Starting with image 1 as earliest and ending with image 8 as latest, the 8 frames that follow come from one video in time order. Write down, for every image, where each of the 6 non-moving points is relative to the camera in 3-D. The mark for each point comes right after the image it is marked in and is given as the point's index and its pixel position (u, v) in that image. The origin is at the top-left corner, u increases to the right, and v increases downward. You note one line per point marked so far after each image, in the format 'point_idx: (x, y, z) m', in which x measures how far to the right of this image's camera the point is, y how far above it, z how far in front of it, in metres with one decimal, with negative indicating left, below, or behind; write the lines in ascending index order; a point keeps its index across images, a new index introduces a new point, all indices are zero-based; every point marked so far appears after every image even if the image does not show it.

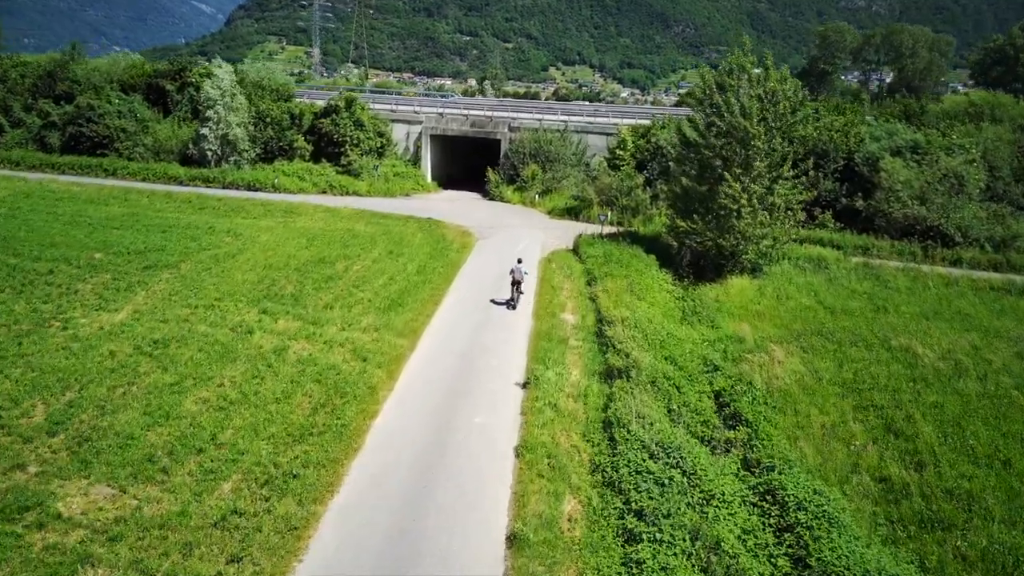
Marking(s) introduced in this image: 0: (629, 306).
0: (+2.9, -0.4, +19.9) m
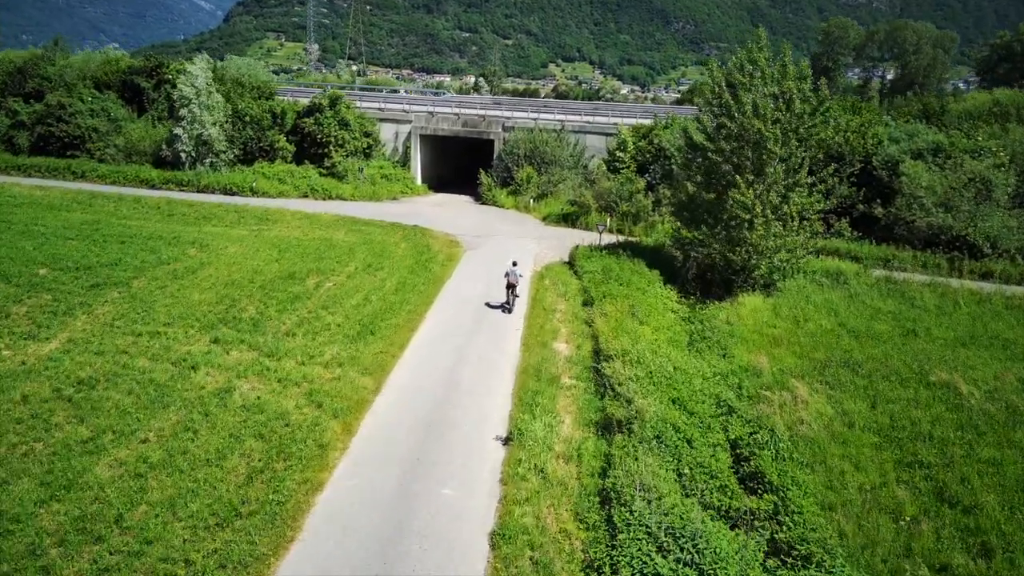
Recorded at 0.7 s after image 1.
0: (+2.6, -1.0, +17.6) m
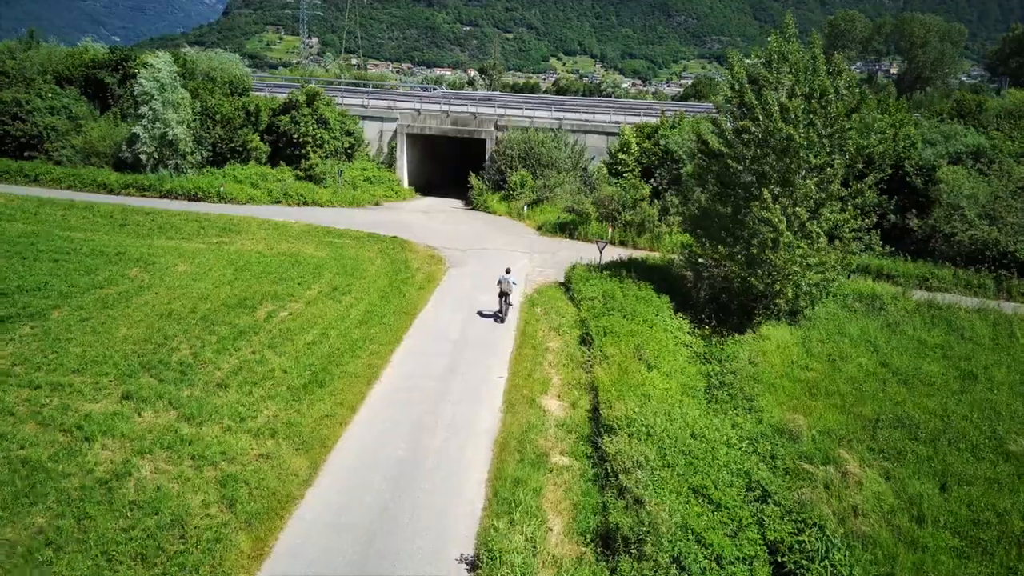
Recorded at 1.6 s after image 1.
0: (+2.2, -1.7, +14.4) m
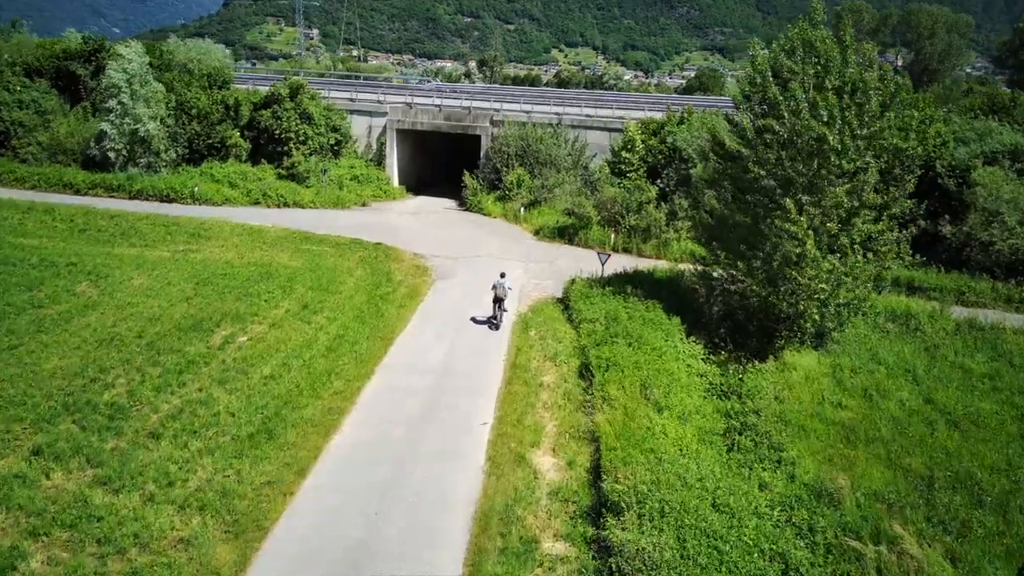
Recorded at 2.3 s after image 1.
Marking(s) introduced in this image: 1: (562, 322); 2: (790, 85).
0: (+2.0, -2.2, +12.1) m
1: (+1.1, -0.8, +18.1) m
2: (+5.9, +4.3, +17.4) m
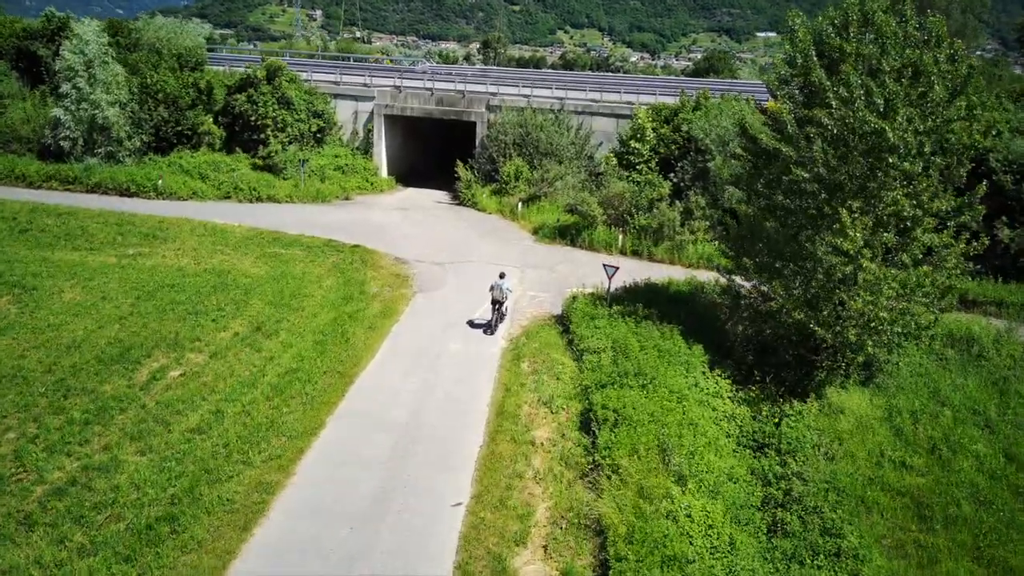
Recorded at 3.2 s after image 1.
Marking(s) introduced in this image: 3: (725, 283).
0: (+1.8, -2.7, +9.2) m
1: (+0.9, -1.2, +15.2) m
2: (+5.7, +3.9, +14.4) m
3: (+4.4, +0.1, +16.9) m
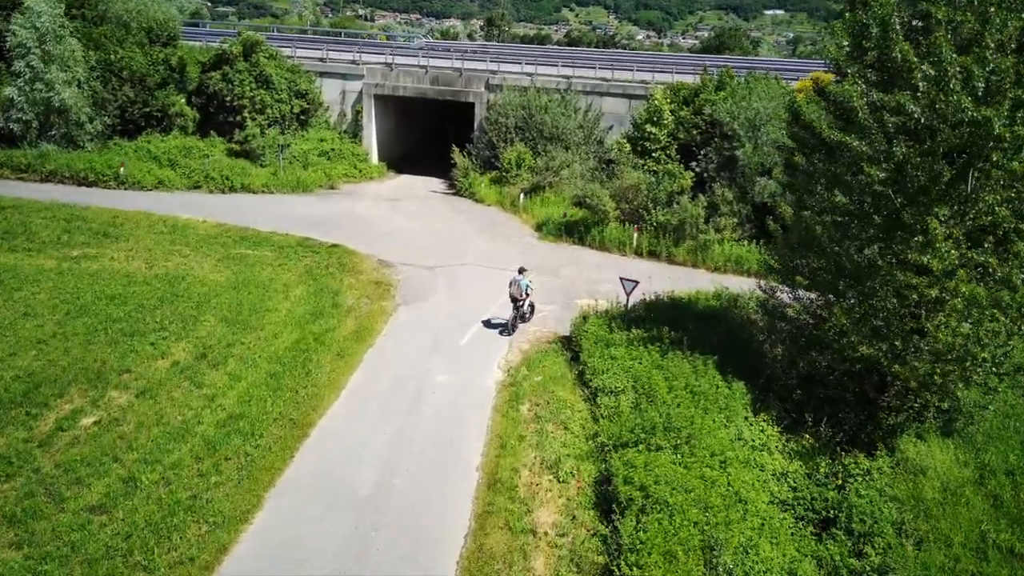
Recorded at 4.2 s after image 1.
0: (+1.7, -3.2, +6.5) m
1: (+0.9, -1.5, +12.4) m
2: (+5.7, +3.5, +11.5) m
3: (+4.4, -0.2, +14.1) m
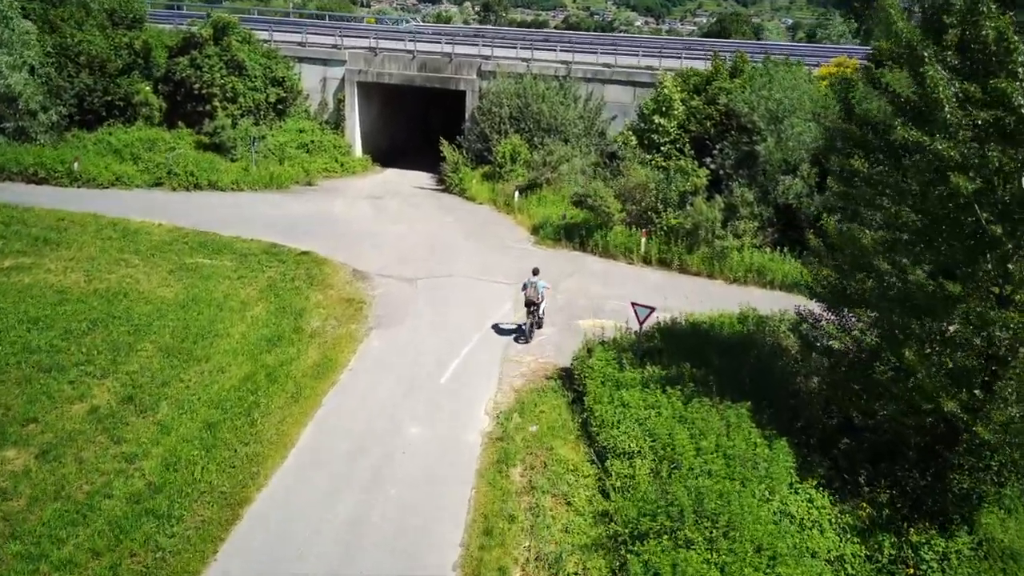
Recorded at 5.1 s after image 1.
0: (+1.6, -3.7, +4.3) m
1: (+0.7, -1.9, +10.1) m
2: (+5.5, +3.1, +9.1) m
3: (+4.3, -0.6, +11.8) m
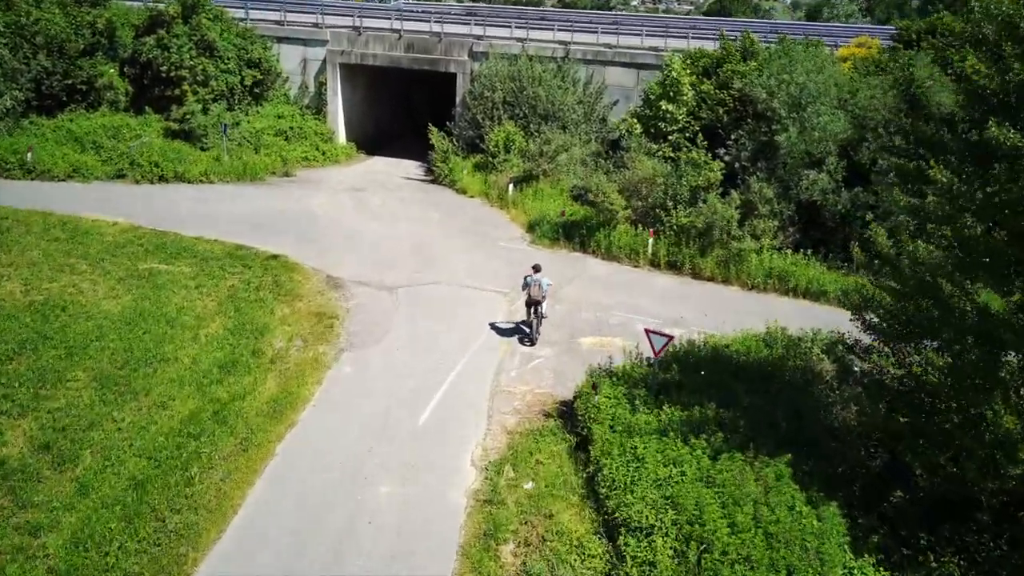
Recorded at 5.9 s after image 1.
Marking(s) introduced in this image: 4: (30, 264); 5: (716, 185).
0: (+1.5, -4.1, +2.5) m
1: (+0.6, -2.2, +8.3) m
2: (+5.4, +2.8, +7.3) m
3: (+4.2, -0.9, +10.0) m
4: (-8.9, +0.4, +15.3) m
5: (+4.2, +2.2, +17.2) m
